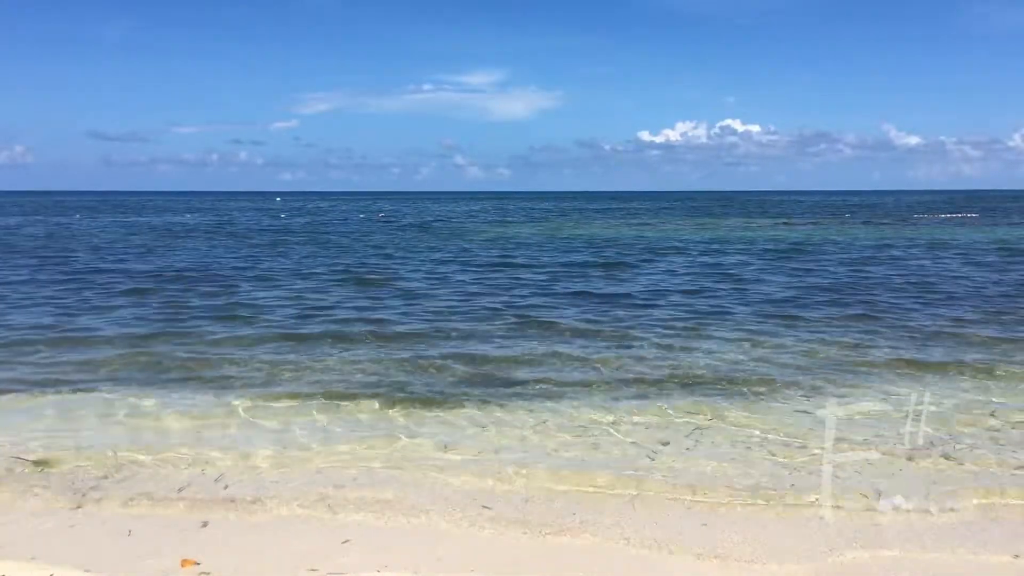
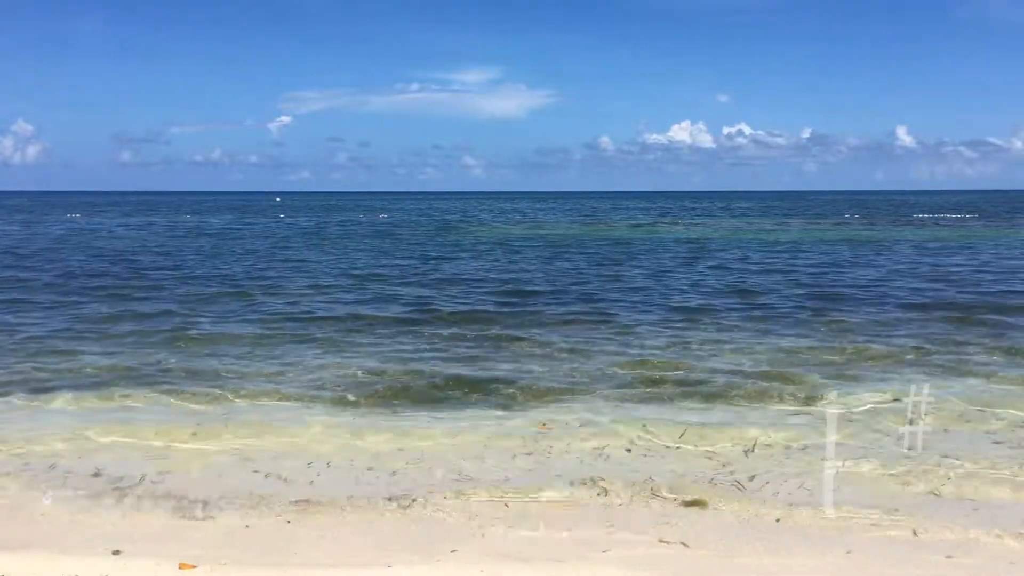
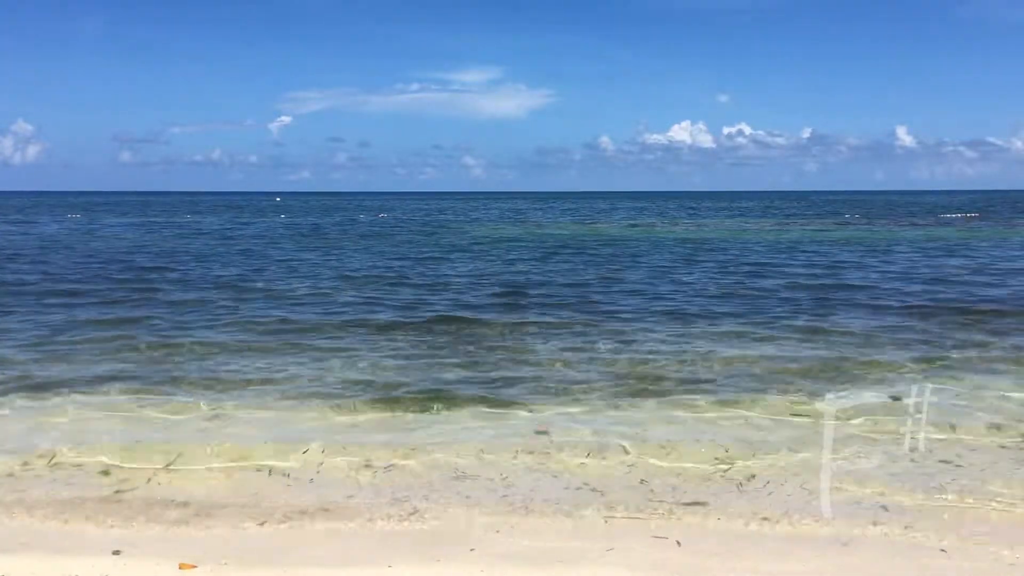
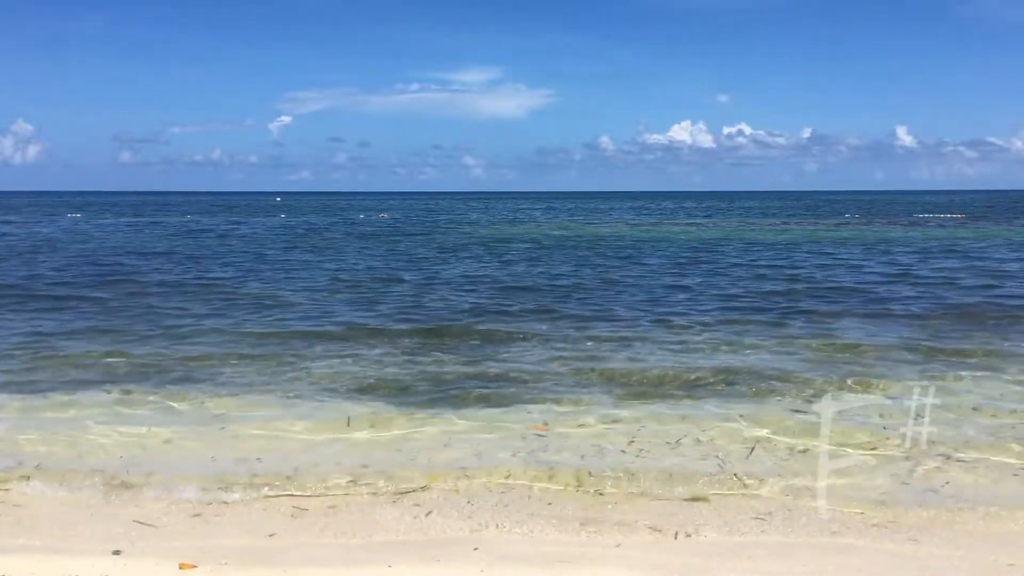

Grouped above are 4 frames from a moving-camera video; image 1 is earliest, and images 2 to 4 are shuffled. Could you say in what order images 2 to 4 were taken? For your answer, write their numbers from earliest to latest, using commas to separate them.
2, 3, 4
